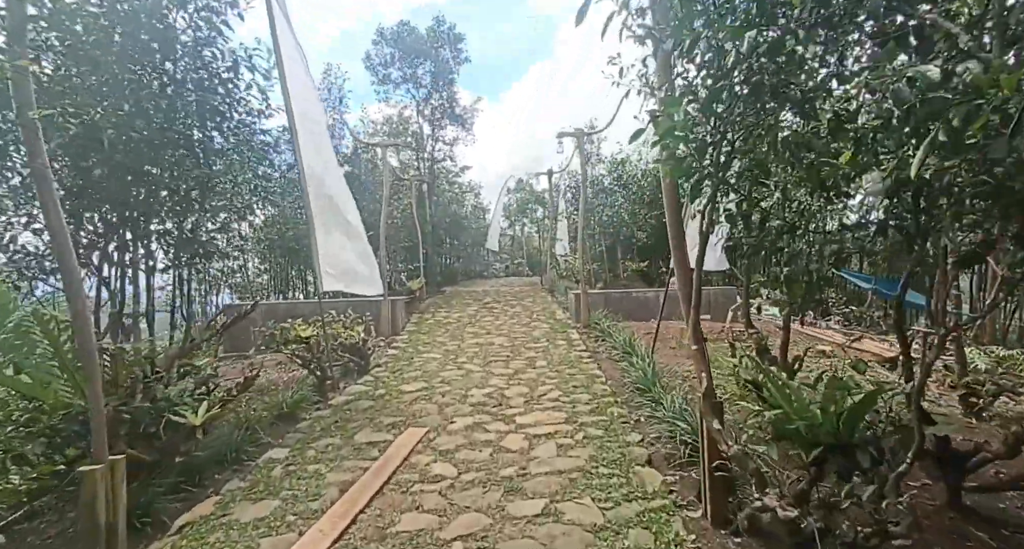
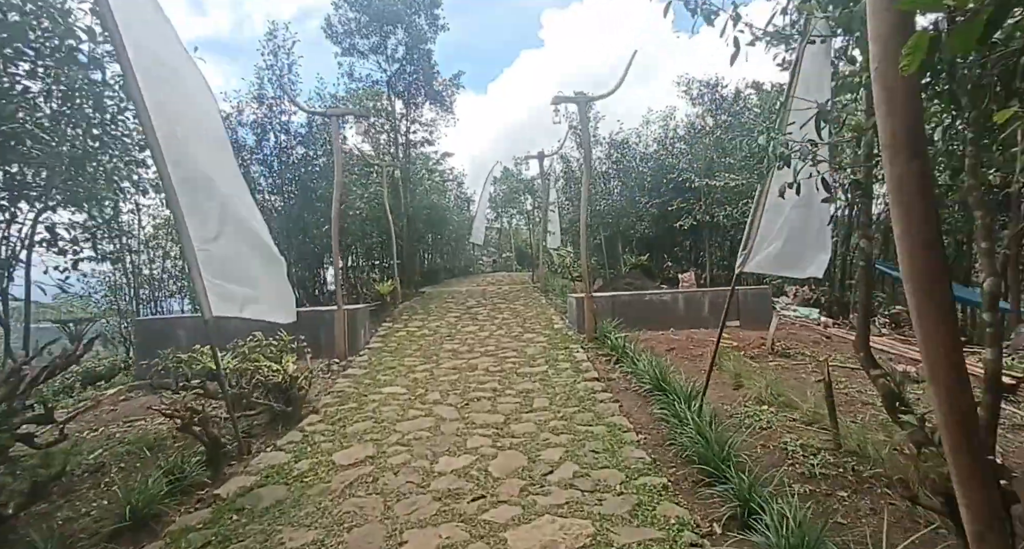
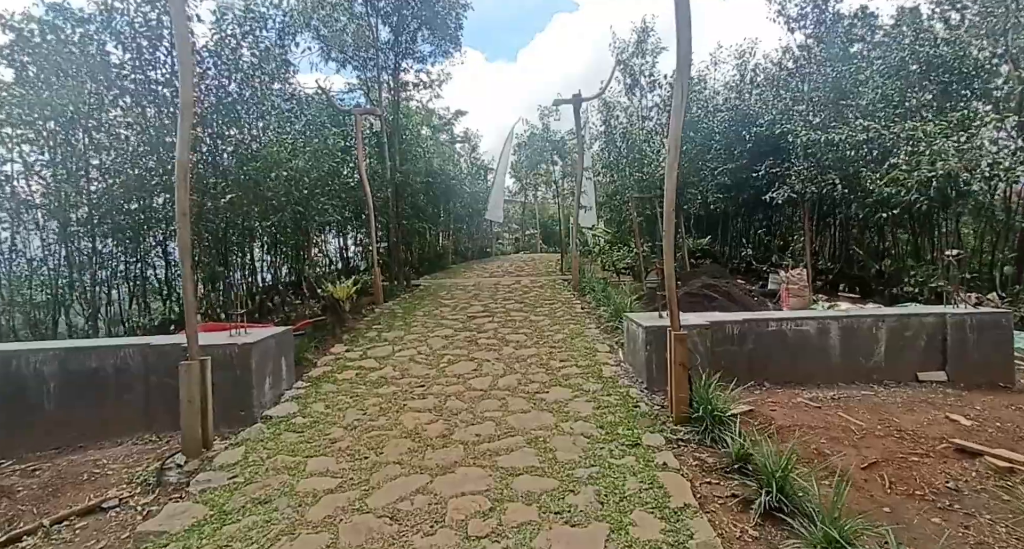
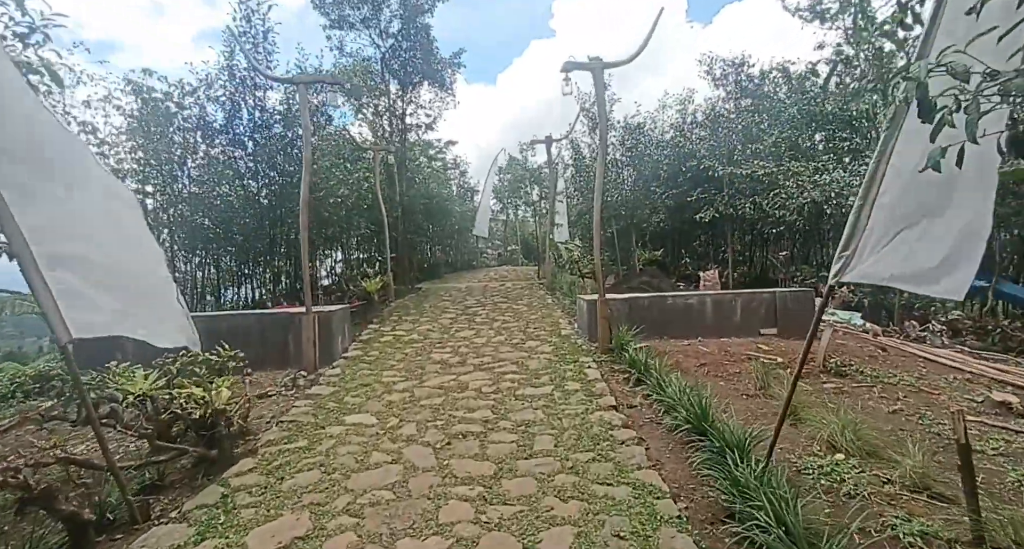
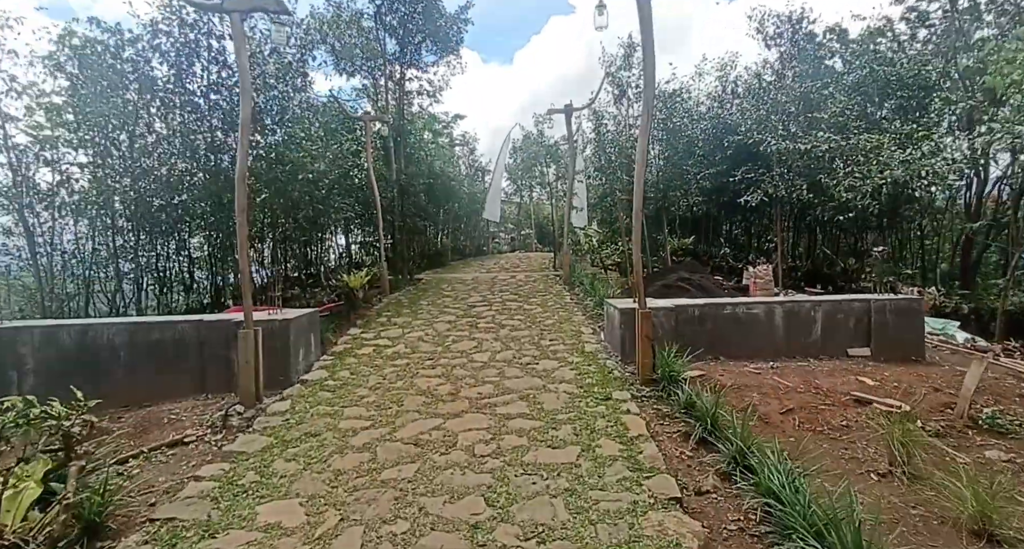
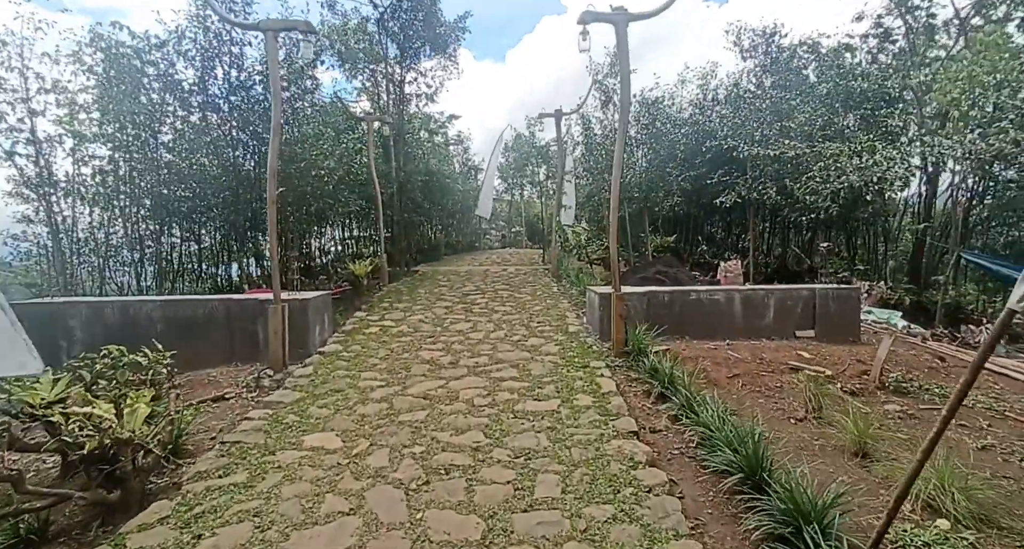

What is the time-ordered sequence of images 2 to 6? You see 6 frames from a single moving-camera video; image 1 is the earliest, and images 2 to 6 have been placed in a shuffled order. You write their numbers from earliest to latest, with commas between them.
2, 4, 6, 5, 3
